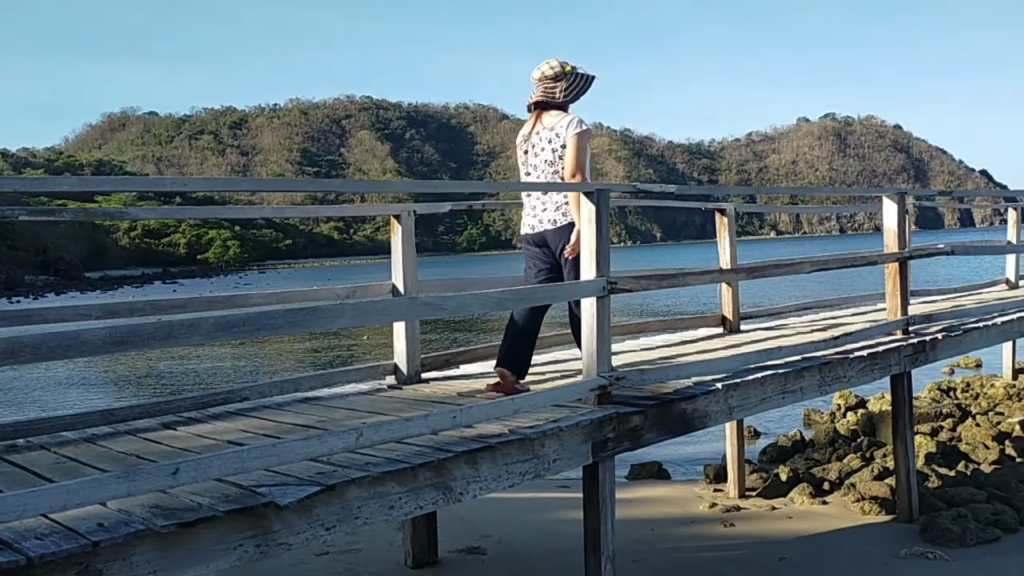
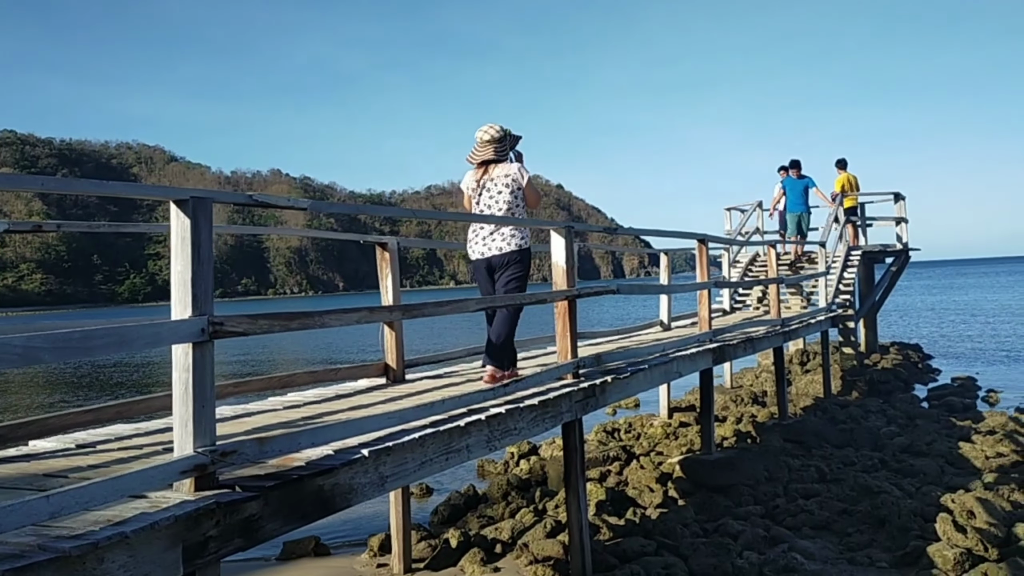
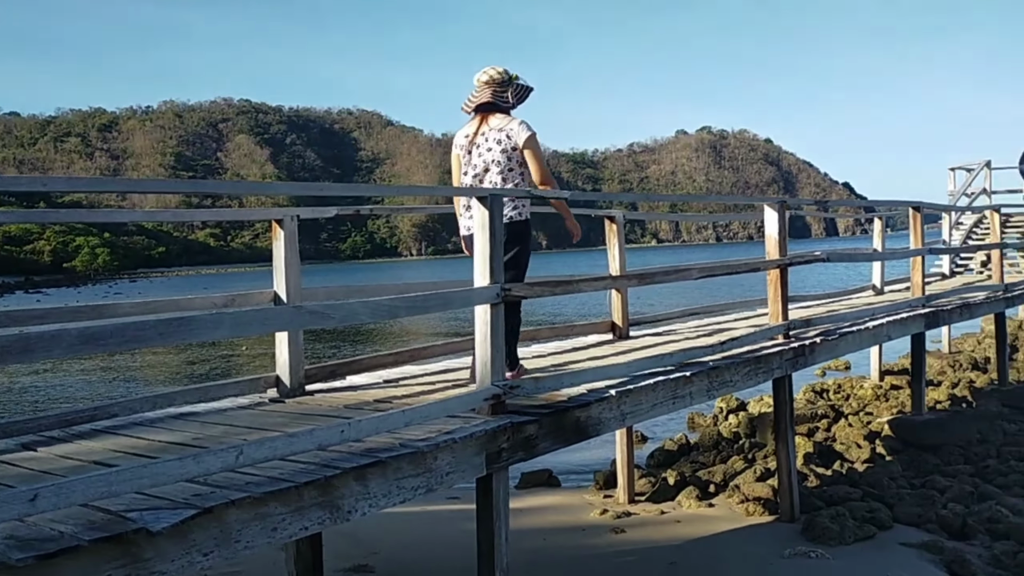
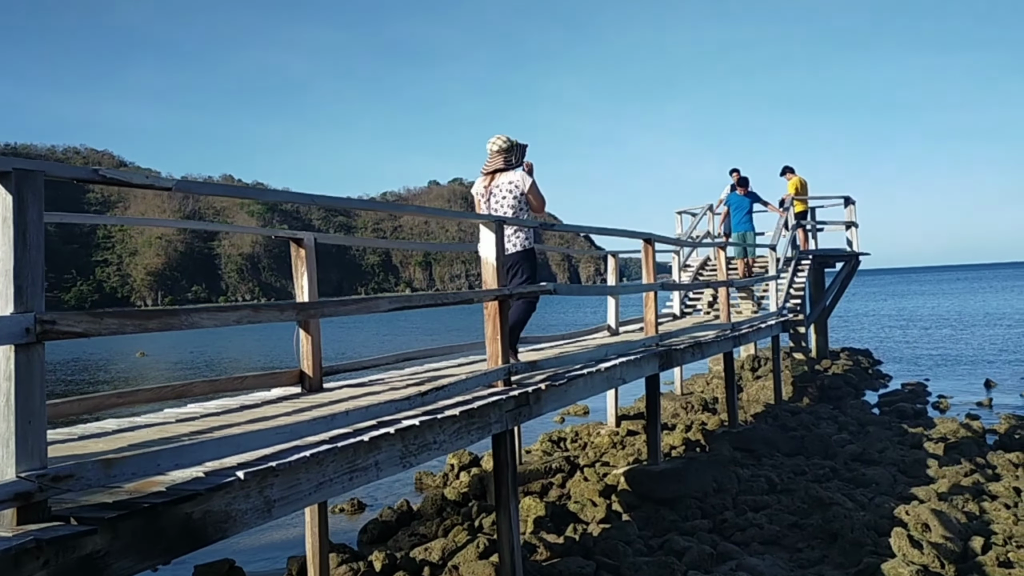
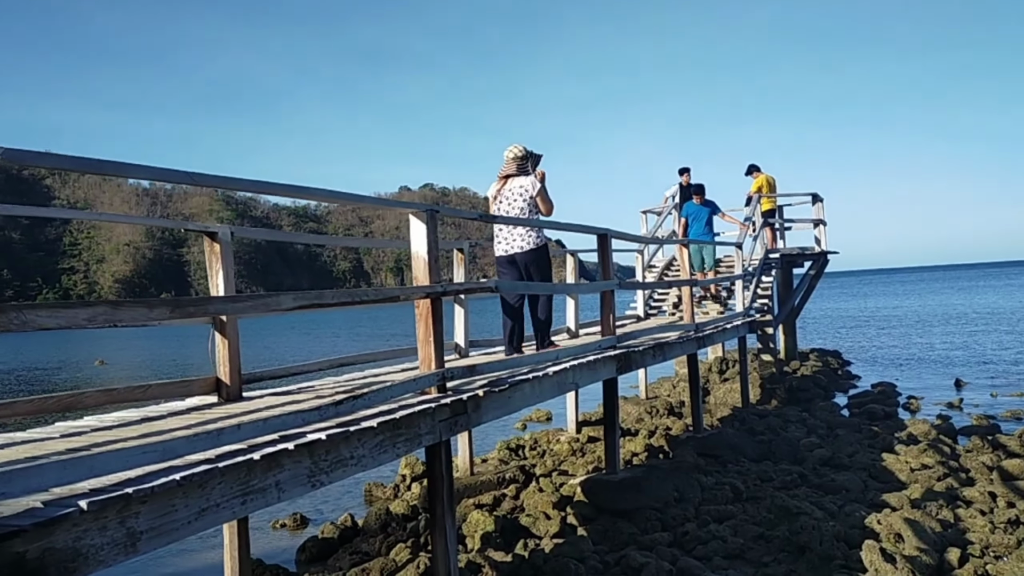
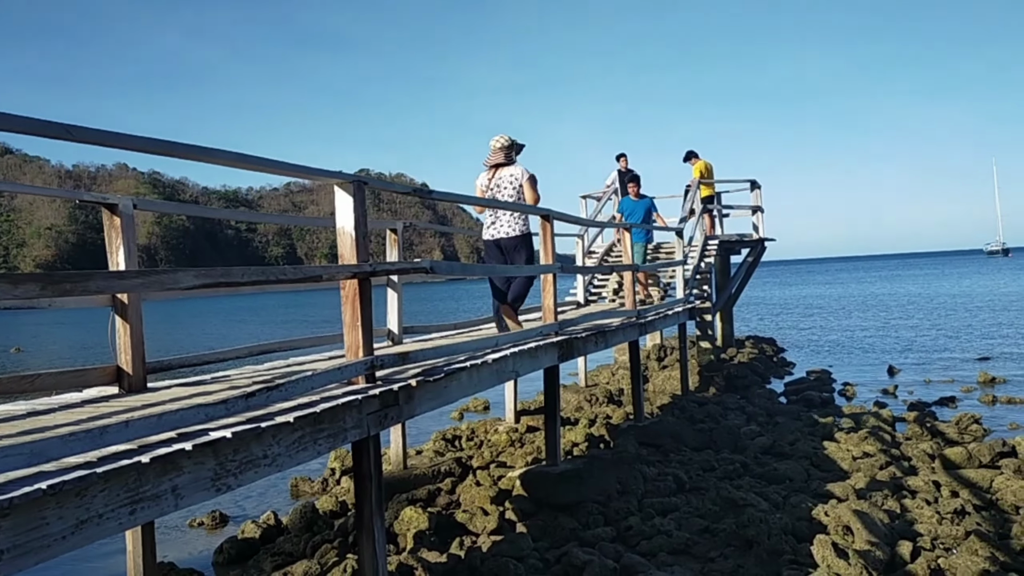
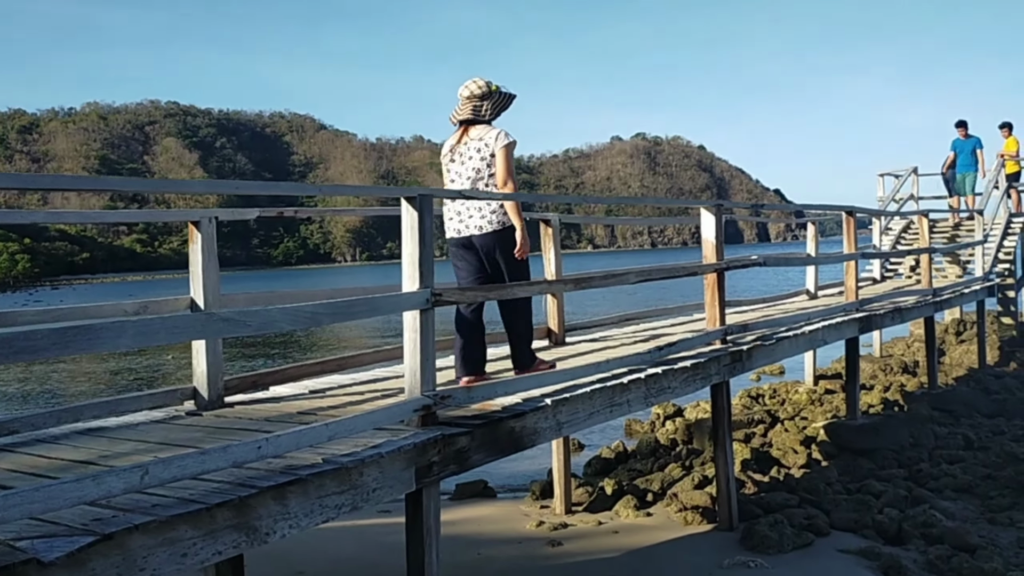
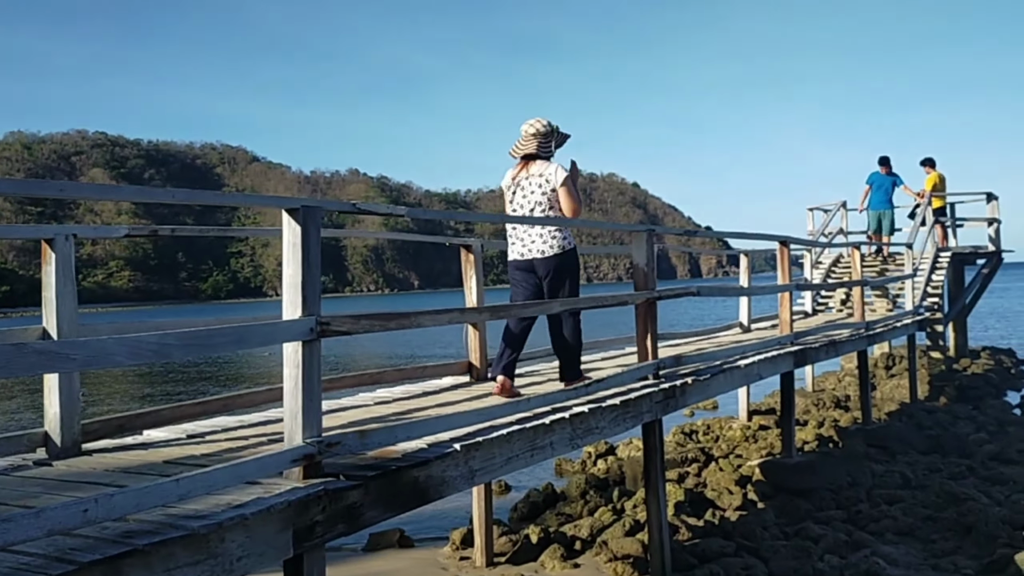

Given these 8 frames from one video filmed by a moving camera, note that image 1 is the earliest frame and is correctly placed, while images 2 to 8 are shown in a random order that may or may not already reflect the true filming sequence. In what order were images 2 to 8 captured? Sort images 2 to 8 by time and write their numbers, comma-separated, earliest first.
3, 7, 8, 2, 4, 5, 6
